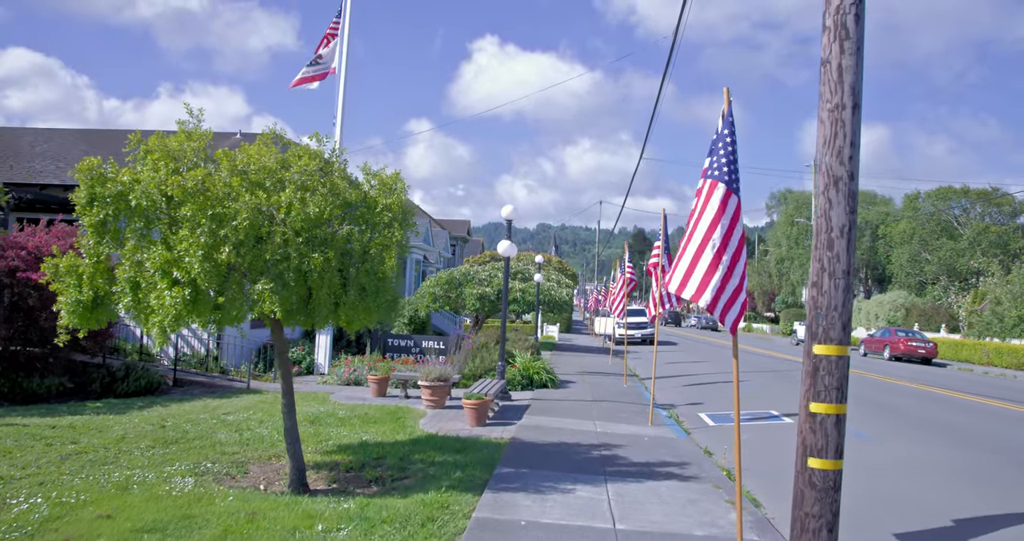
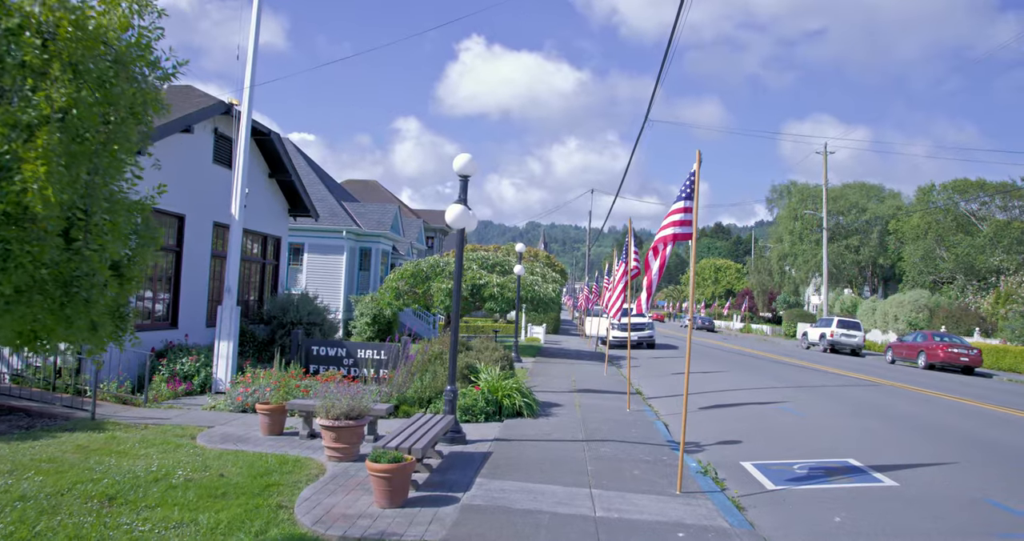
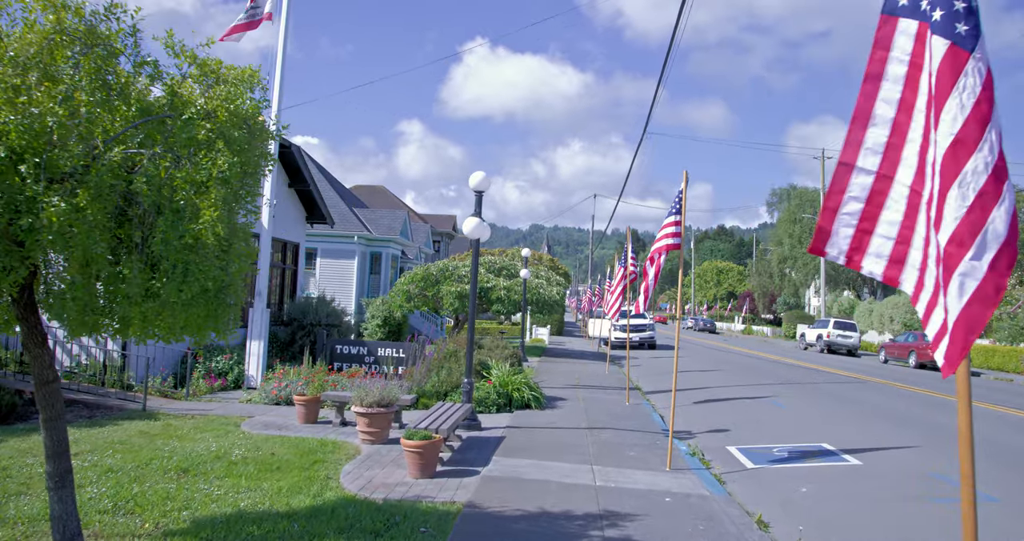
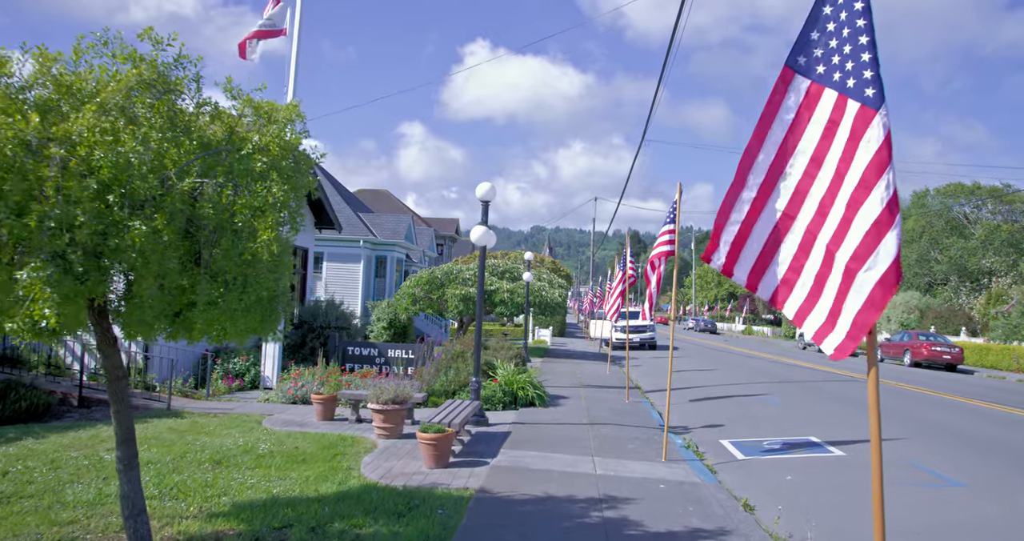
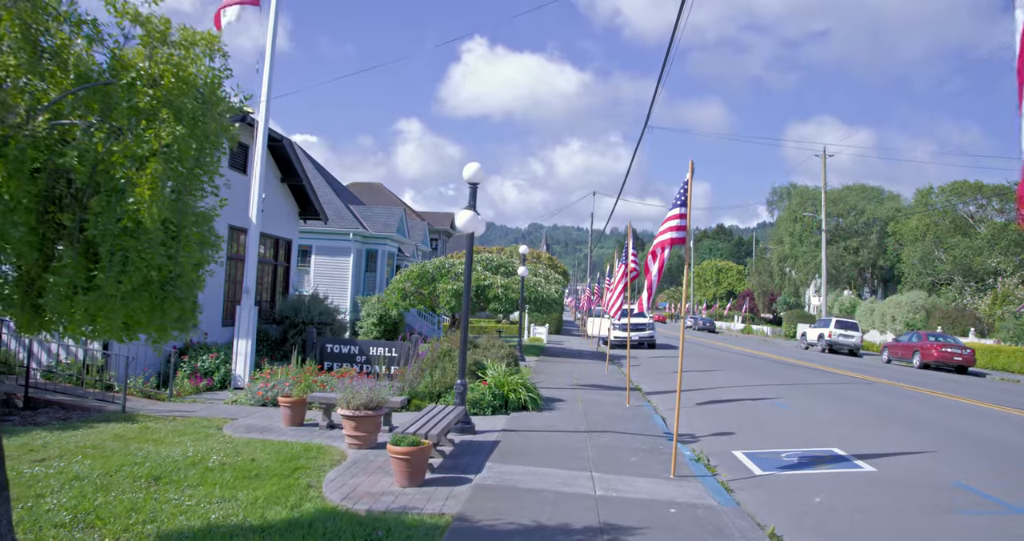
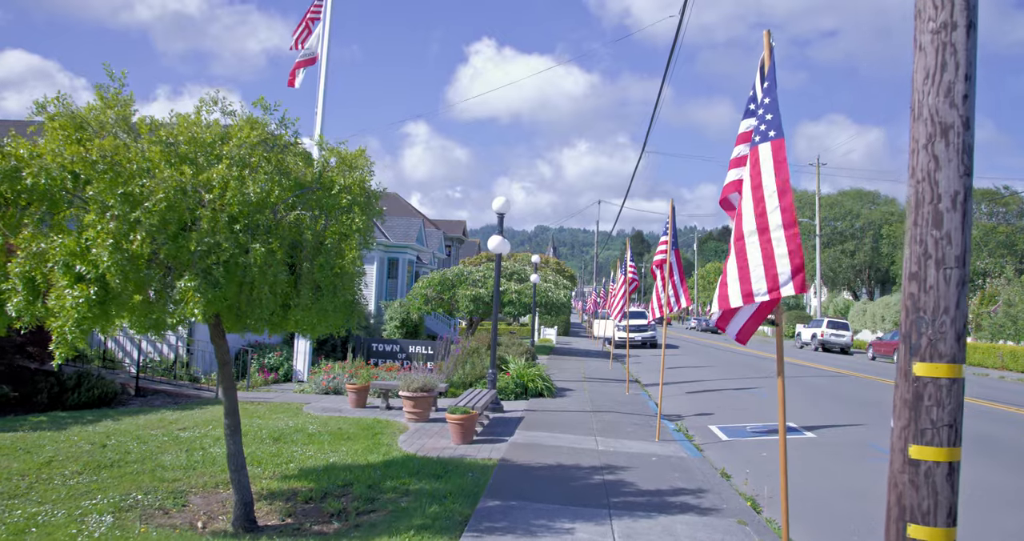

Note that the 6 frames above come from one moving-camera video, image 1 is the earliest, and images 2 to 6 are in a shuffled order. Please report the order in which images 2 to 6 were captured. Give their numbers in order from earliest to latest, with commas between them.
6, 4, 3, 5, 2
